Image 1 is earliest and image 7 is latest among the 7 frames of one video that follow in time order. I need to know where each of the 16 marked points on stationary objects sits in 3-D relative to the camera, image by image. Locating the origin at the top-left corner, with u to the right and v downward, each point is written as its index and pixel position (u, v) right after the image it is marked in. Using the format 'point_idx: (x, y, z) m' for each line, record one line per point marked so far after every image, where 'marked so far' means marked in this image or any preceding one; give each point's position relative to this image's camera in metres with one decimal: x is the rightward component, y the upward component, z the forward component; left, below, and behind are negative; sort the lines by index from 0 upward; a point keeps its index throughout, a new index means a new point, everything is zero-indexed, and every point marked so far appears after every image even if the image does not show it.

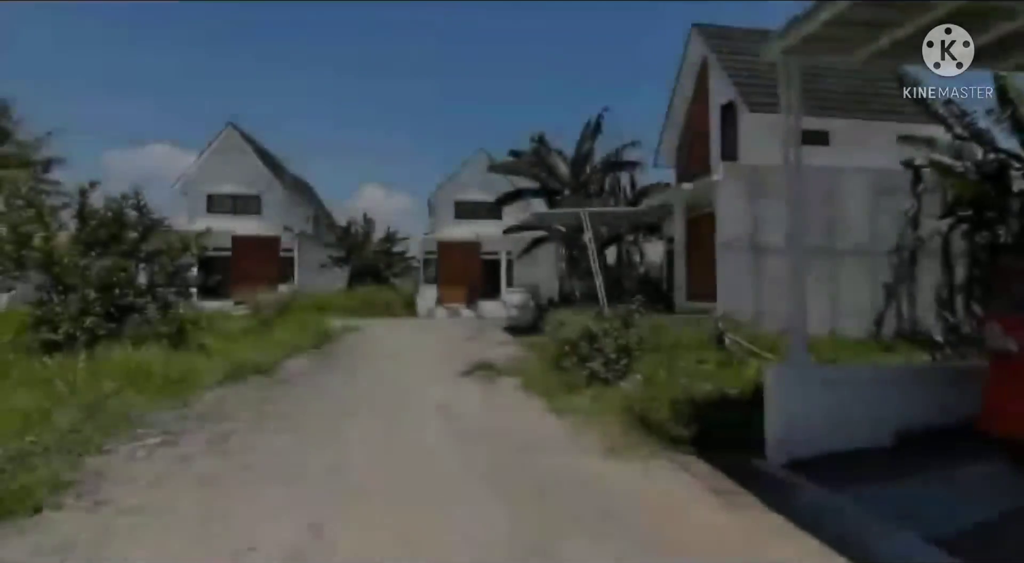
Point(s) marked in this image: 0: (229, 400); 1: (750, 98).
0: (-4.9, -2.0, +8.6) m
1: (+8.2, +6.4, +17.2) m
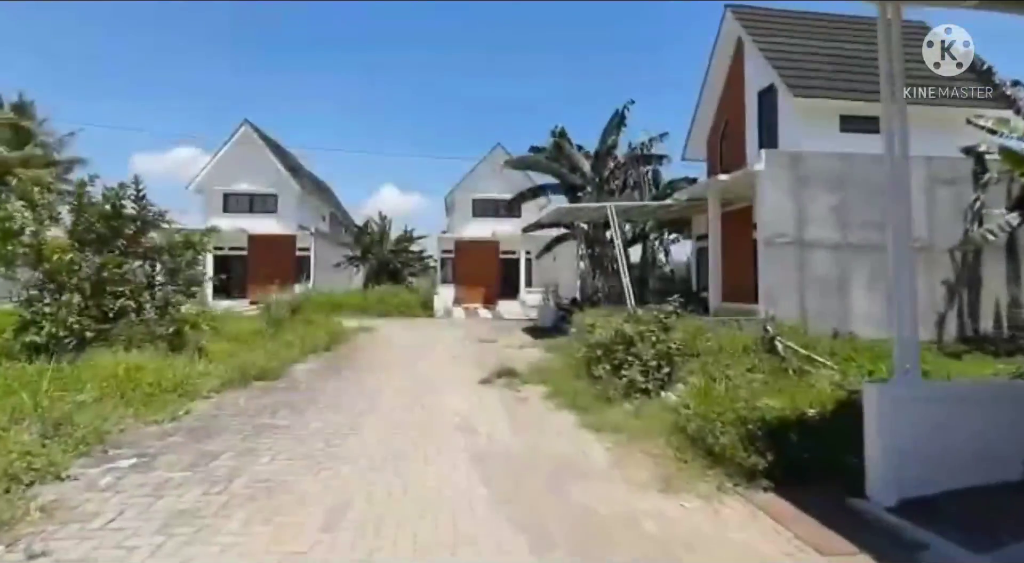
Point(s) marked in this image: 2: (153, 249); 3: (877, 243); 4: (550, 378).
0: (-4.5, -2.0, +7.7) m
1: (+8.9, +6.4, +15.9) m
2: (-7.8, +0.7, +10.8) m
3: (+10.7, +1.1, +14.6) m
4: (+0.8, -2.0, +10.4) m
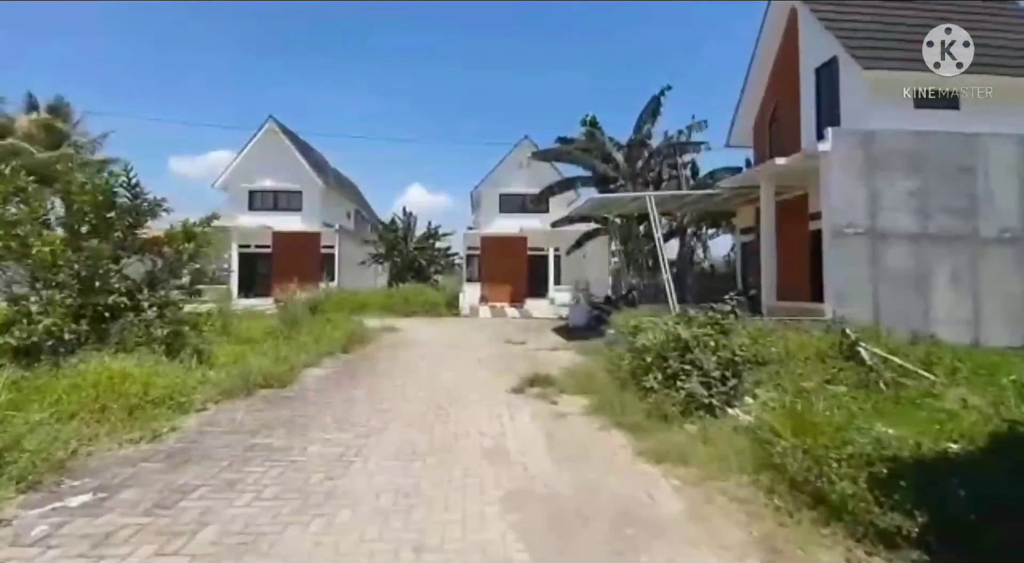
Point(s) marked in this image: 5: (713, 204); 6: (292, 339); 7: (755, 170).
0: (-4.0, -1.9, +6.6) m
1: (+9.8, +6.5, +14.1) m
2: (-7.2, +0.7, +9.8) m
3: (+11.5, +1.2, +12.7) m
4: (+1.4, -1.9, +9.1) m
5: (+8.0, +3.1, +19.9) m
6: (-5.7, -1.5, +12.9) m
7: (+7.4, +3.4, +15.2) m
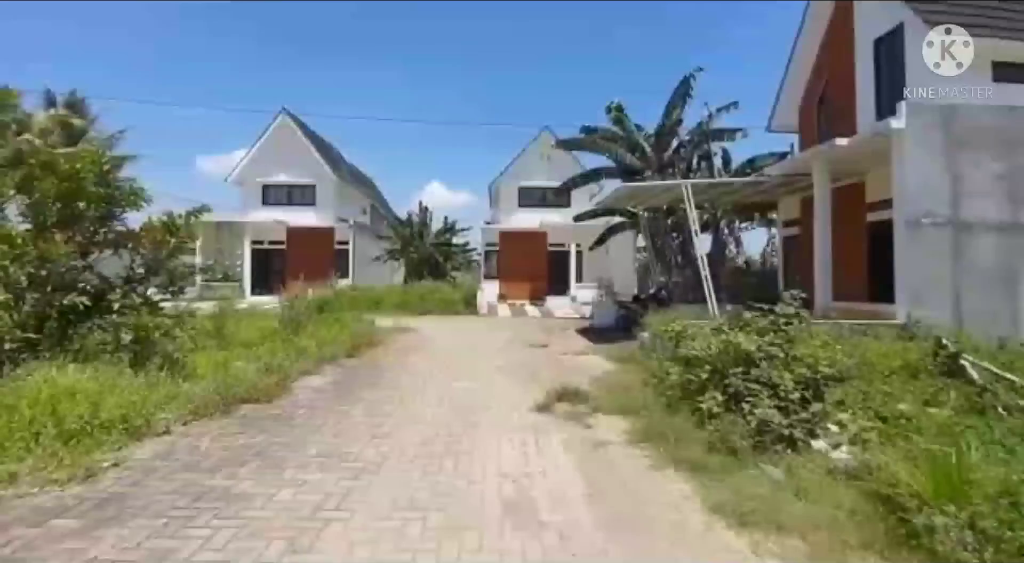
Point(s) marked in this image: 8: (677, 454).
0: (-3.7, -1.9, +5.4) m
1: (+10.4, +6.6, +12.2) m
2: (-6.8, +0.8, +8.7) m
3: (+12.0, +1.3, +10.8) m
4: (+1.8, -1.9, +7.6) m
5: (+8.8, +3.2, +18.1) m
6: (-5.2, -1.4, +11.7) m
7: (+8.0, +3.5, +13.5) m
8: (+1.9, -2.0, +5.7) m
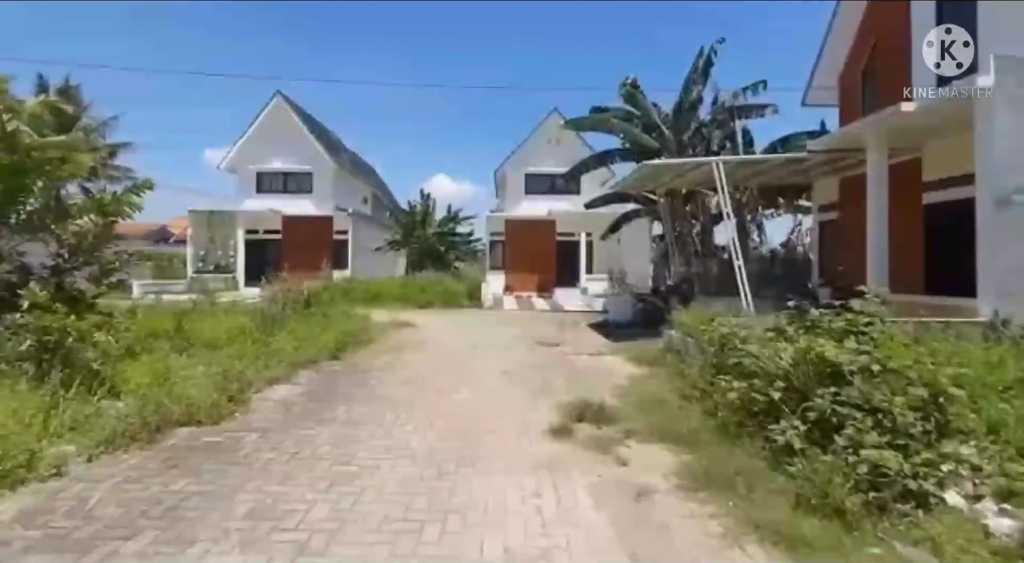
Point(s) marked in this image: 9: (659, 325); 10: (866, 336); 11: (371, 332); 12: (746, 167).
0: (-3.6, -1.8, +3.8) m
1: (+10.6, +6.8, +10.3) m
2: (-6.7, +0.9, +7.1) m
3: (+12.1, +1.5, +9.0) m
4: (+1.9, -1.8, +5.9) m
5: (+9.0, +3.5, +16.3) m
6: (-5.0, -1.2, +10.1) m
7: (+8.2, +3.7, +11.6) m
8: (+2.0, -1.9, +4.0) m
9: (+5.0, -1.5, +16.5) m
10: (+4.5, -0.7, +6.3) m
11: (-4.0, -1.5, +14.2) m
12: (+7.0, +3.4, +14.9) m
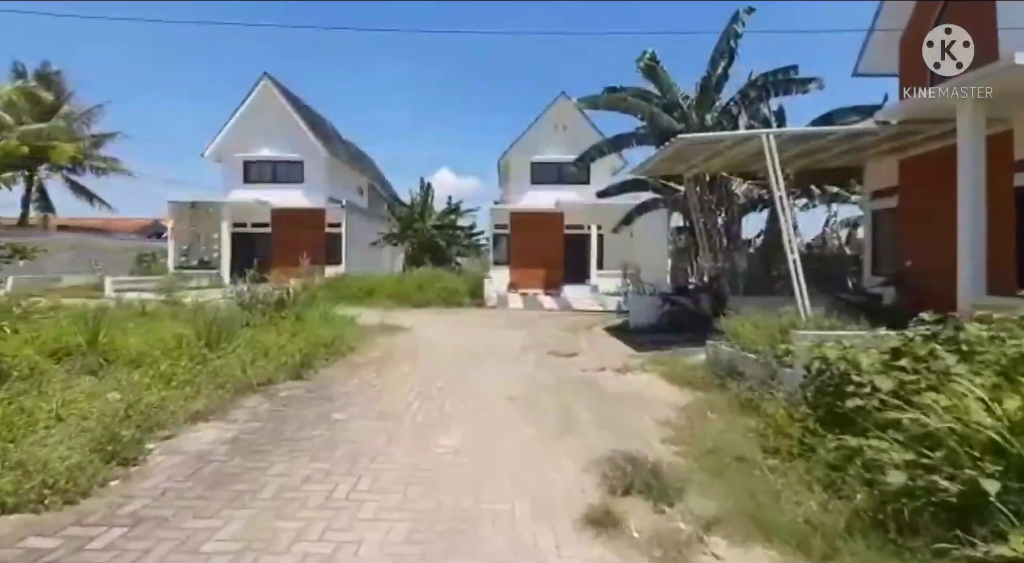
0: (-3.5, -1.9, +1.6) m
1: (+10.7, +6.8, +8.0) m
2: (-6.5, +0.9, +4.9) m
3: (+12.3, +1.5, +6.7) m
4: (+2.0, -1.8, +3.7) m
5: (+9.2, +3.6, +14.0) m
6: (-4.9, -1.2, +7.9) m
7: (+8.3, +3.7, +9.3) m
8: (+2.1, -1.9, +1.8) m
9: (+5.1, -1.4, +14.3) m
10: (+4.6, -0.7, +4.1) m
11: (-3.9, -1.4, +12.0) m
12: (+7.2, +3.5, +12.6) m
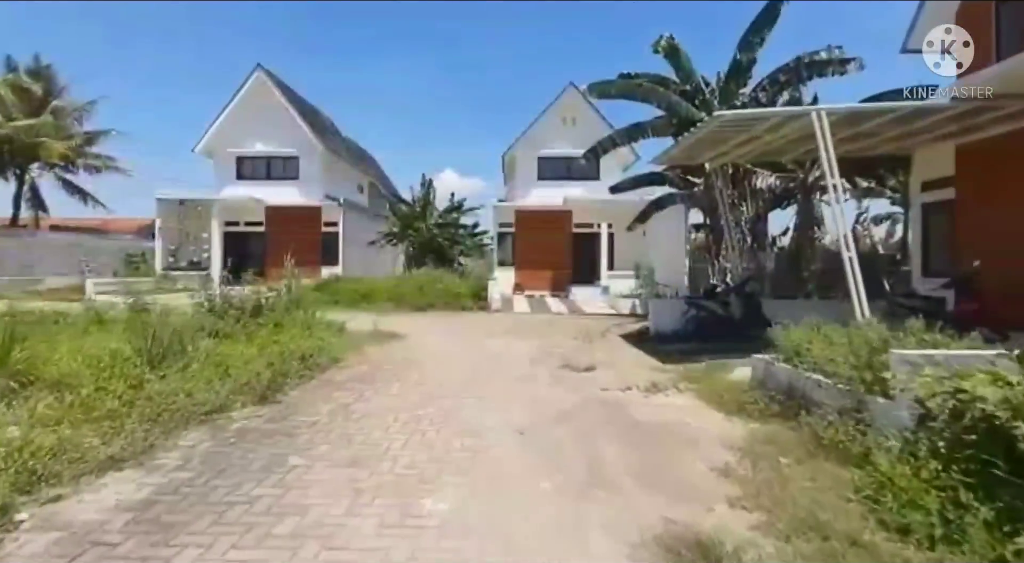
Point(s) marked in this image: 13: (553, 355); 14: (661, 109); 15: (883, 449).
0: (-3.4, -1.9, +0.1) m
1: (+10.8, +6.7, +6.3) m
2: (-6.4, +0.9, +3.4) m
3: (+12.4, +1.4, +5.0) m
4: (+2.1, -1.9, +2.2) m
5: (+9.4, +3.5, +12.4) m
6: (-4.7, -1.3, +6.4) m
7: (+8.5, +3.7, +7.8) m
8: (+2.1, -2.0, +0.3) m
9: (+5.3, -1.5, +12.7) m
10: (+4.7, -0.7, +2.5) m
11: (-3.7, -1.5, +10.5) m
12: (+7.3, +3.4, +11.0) m
13: (+0.9, -1.7, +11.0) m
14: (+5.5, +6.4, +18.2) m
15: (+3.3, -1.4, +4.3) m
